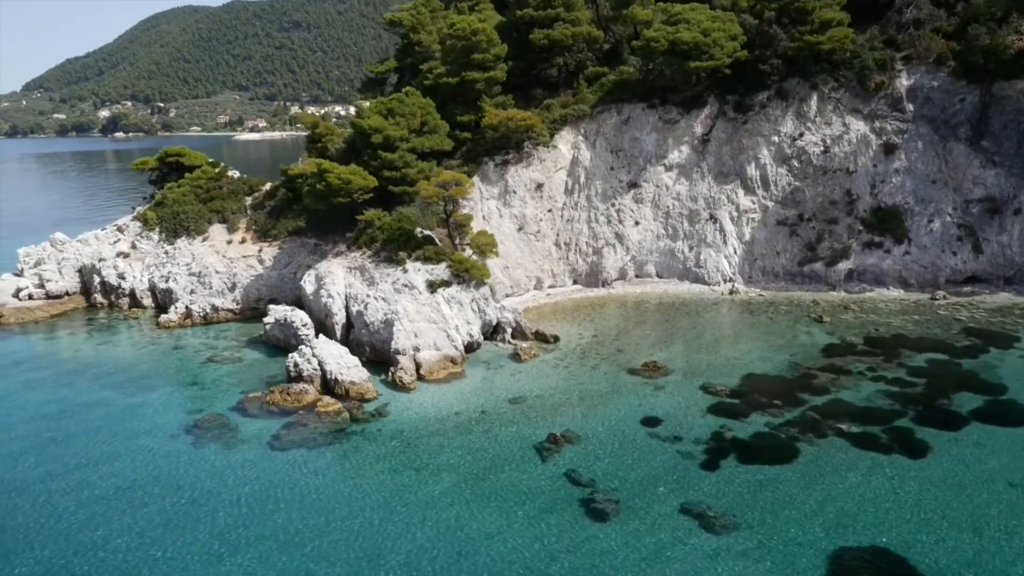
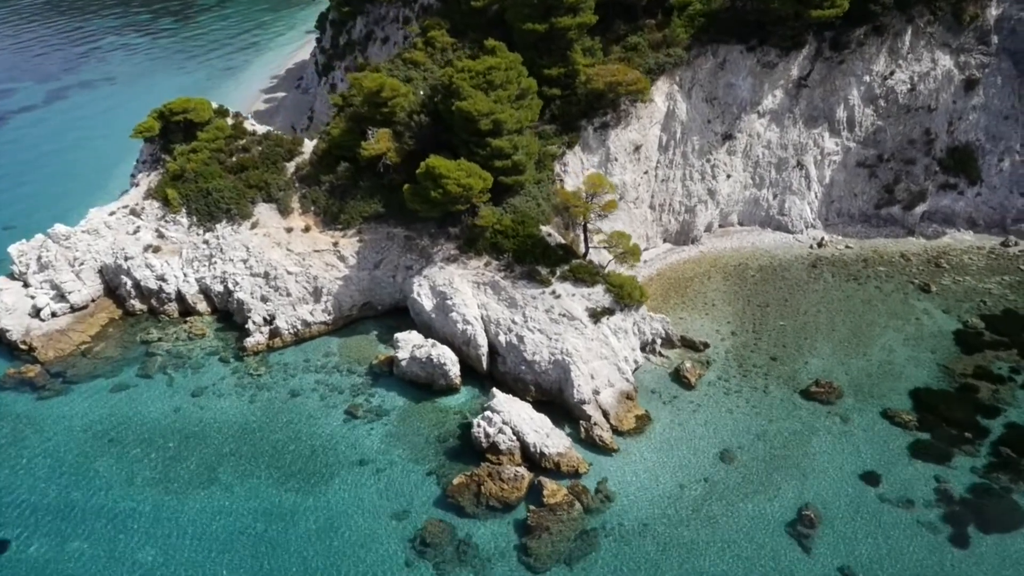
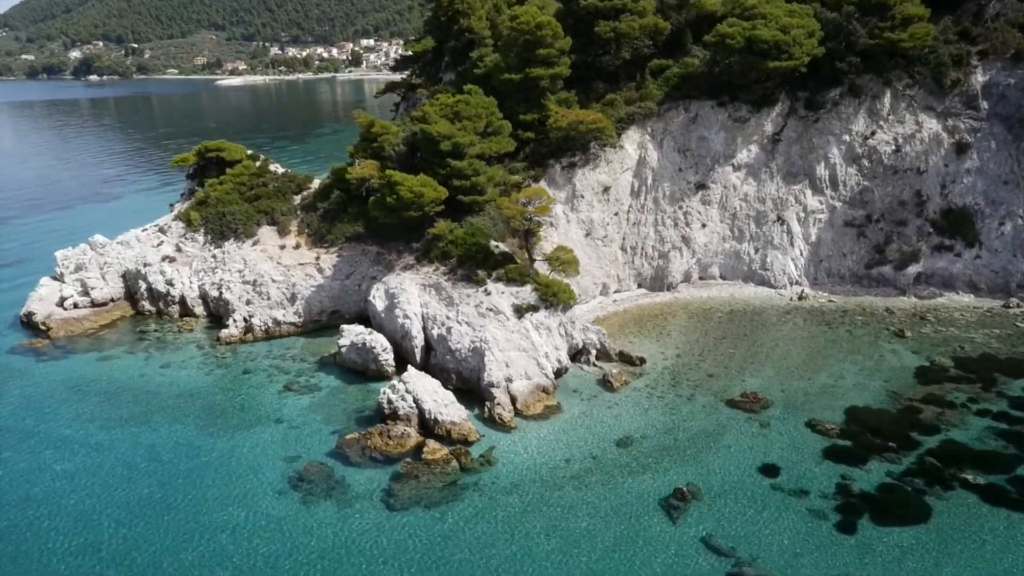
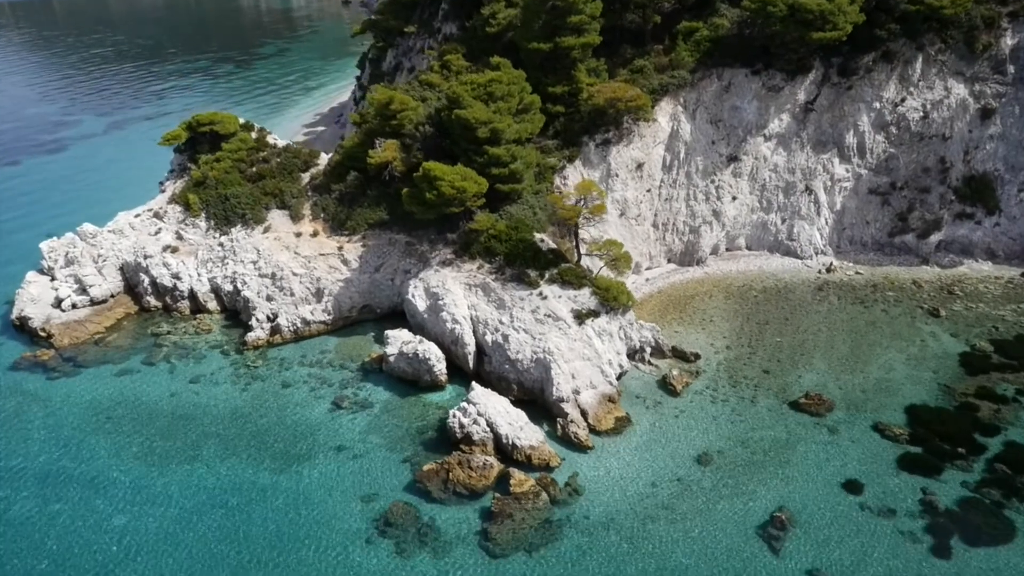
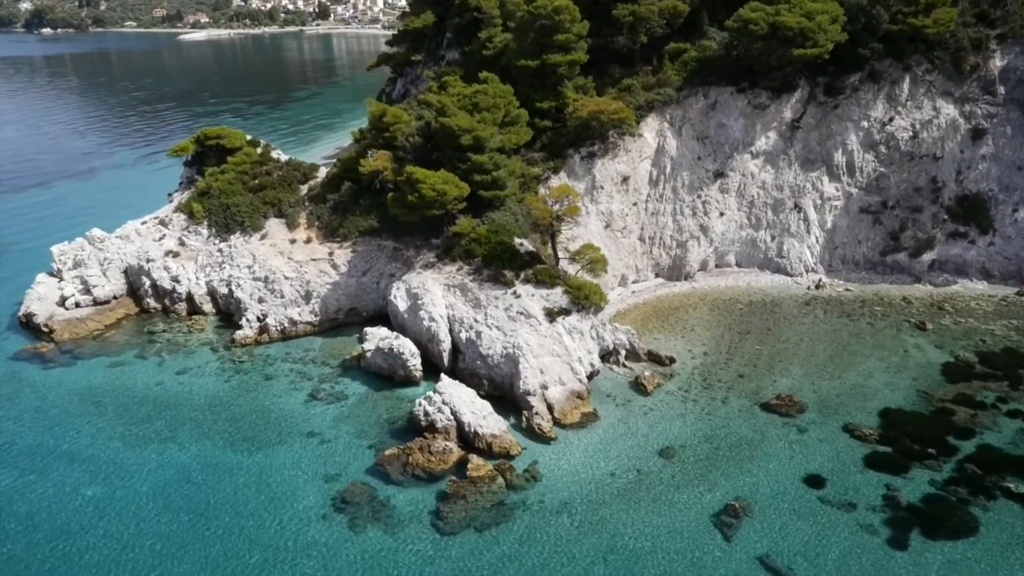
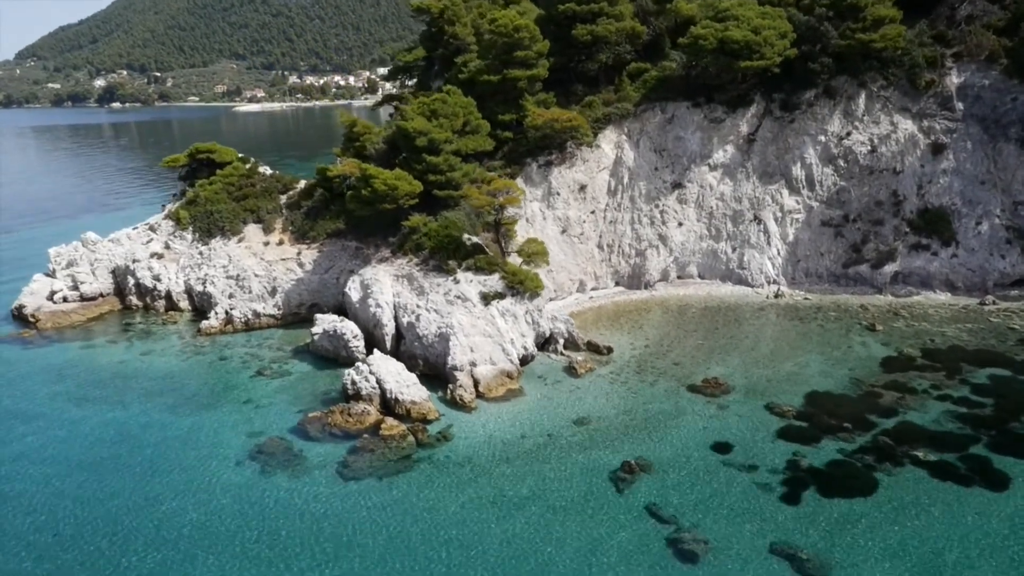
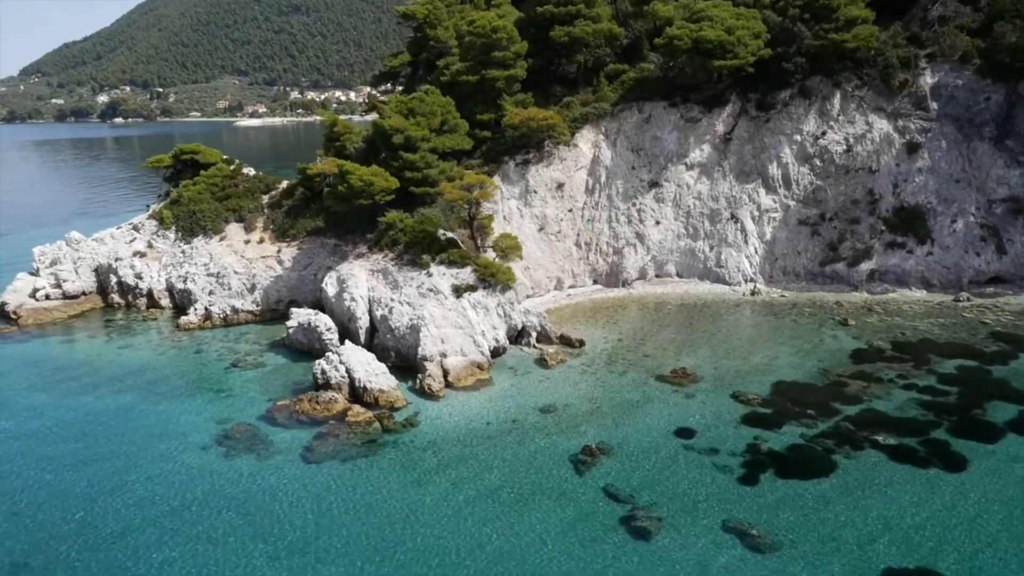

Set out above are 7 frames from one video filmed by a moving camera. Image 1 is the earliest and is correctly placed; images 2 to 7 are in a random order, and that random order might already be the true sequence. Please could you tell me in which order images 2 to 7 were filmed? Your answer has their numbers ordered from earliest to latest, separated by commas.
7, 6, 3, 5, 4, 2
